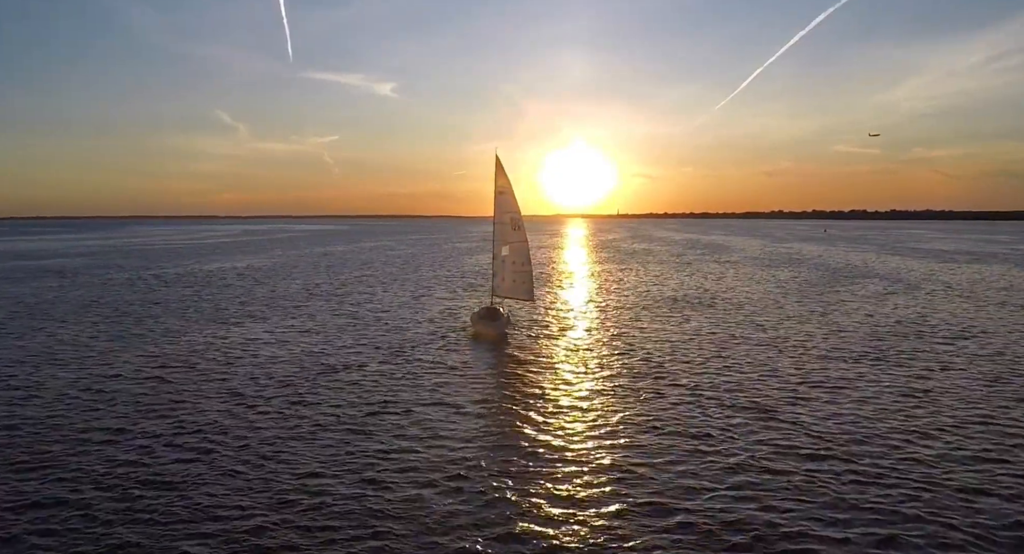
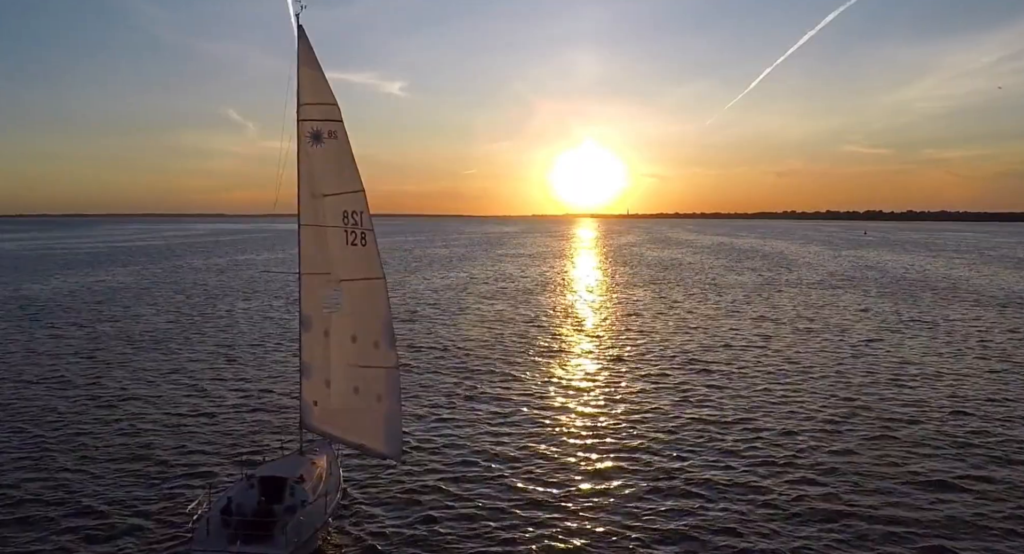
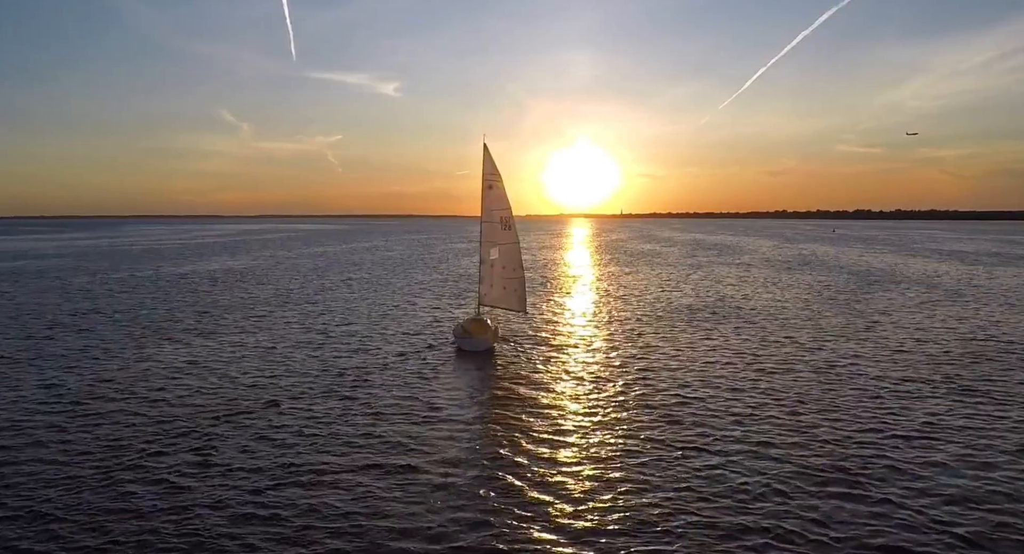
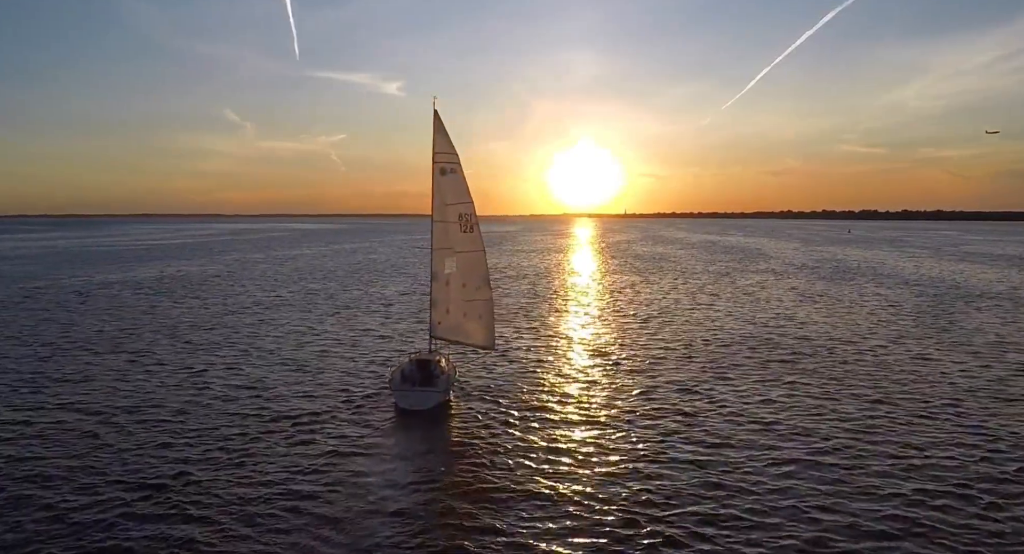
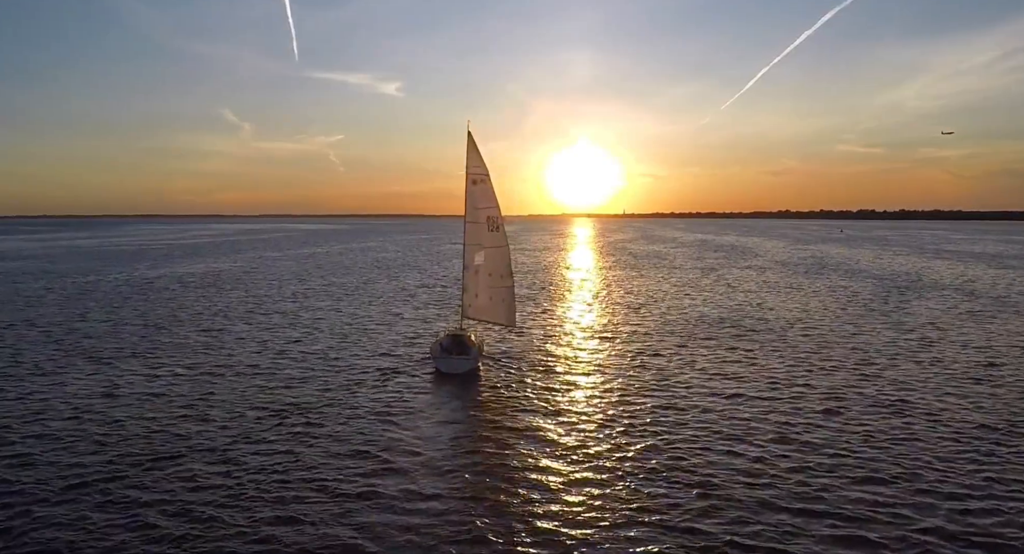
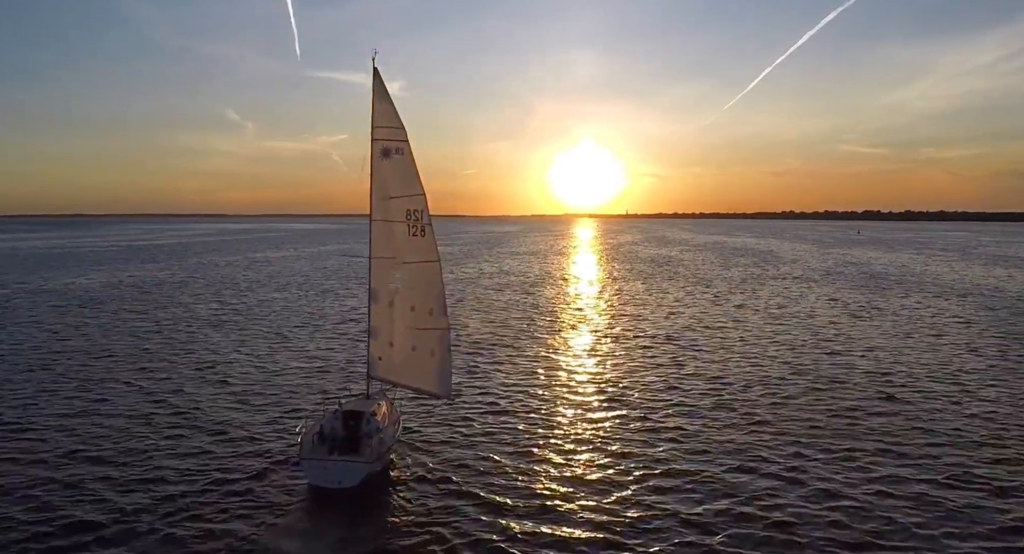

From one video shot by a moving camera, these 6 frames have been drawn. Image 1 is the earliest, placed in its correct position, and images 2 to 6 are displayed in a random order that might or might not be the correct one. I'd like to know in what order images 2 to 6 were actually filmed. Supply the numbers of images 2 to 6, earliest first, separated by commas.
3, 5, 4, 6, 2
